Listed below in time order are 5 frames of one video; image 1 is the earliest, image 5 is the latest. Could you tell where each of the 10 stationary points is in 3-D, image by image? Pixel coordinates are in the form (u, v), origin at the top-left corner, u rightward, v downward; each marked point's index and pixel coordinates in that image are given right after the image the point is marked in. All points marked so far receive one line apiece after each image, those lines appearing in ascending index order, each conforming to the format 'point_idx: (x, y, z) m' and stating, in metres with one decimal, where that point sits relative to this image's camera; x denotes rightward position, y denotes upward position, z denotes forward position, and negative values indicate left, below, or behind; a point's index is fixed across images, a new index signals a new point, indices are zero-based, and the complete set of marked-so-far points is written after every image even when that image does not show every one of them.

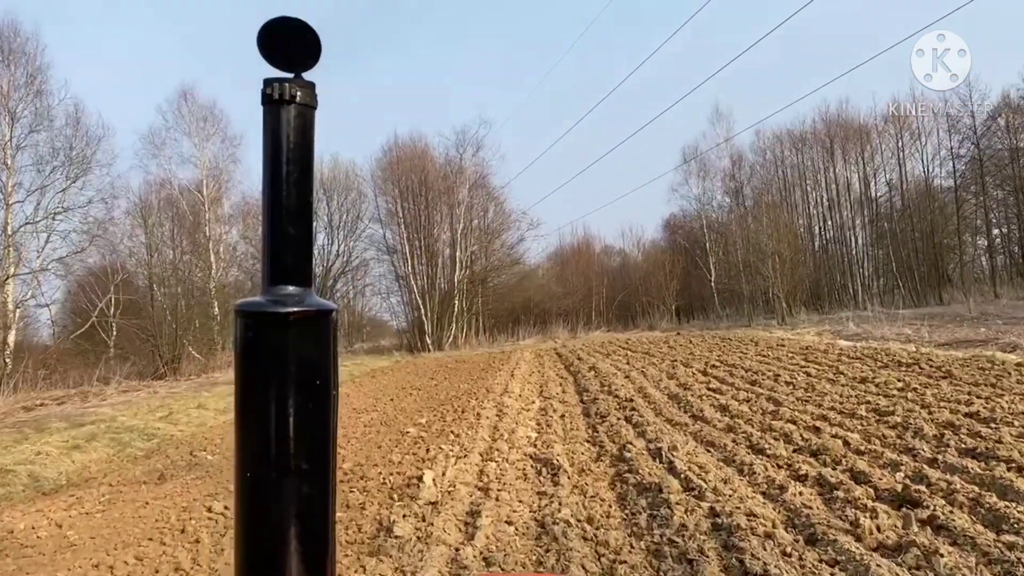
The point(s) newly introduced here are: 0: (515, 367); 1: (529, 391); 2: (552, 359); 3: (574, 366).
0: (0.0, -1.6, +16.9) m
1: (+0.2, -1.5, +11.8) m
2: (+0.9, -1.6, +19.1) m
3: (+1.1, -1.5, +15.5) m
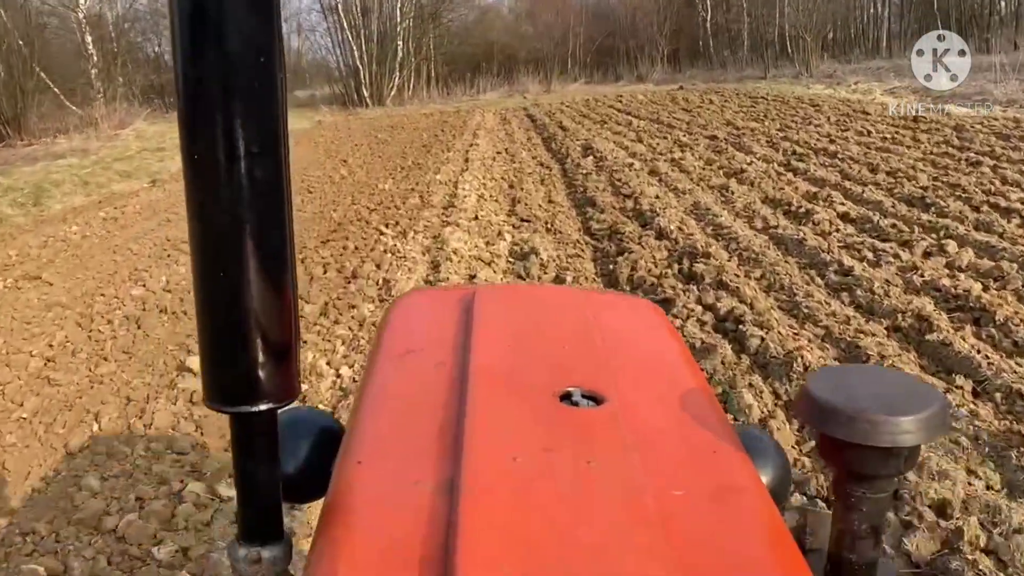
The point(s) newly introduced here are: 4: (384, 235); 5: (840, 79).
0: (-0.6, +2.0, +11.7) m
1: (-0.2, +0.7, +6.8) m
2: (+0.2, +2.6, +13.9) m
3: (+0.6, +1.8, +10.5) m
4: (-0.9, +0.4, +5.7) m
5: (+7.1, +4.5, +18.4) m
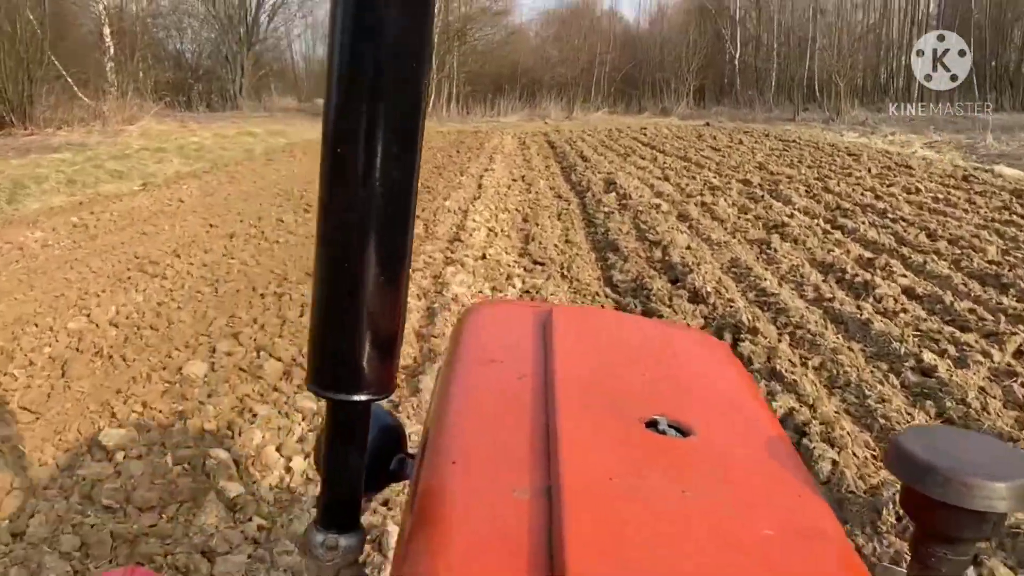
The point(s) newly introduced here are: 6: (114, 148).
0: (-0.3, +1.6, +11.1) m
1: (-0.1, +0.3, +6.1) m
2: (+0.5, +2.1, +13.2) m
3: (+0.8, +1.3, +9.8) m
4: (-0.8, +0.1, +5.0) m
5: (+7.5, +3.3, +17.7) m
6: (-5.7, +2.0, +12.2) m
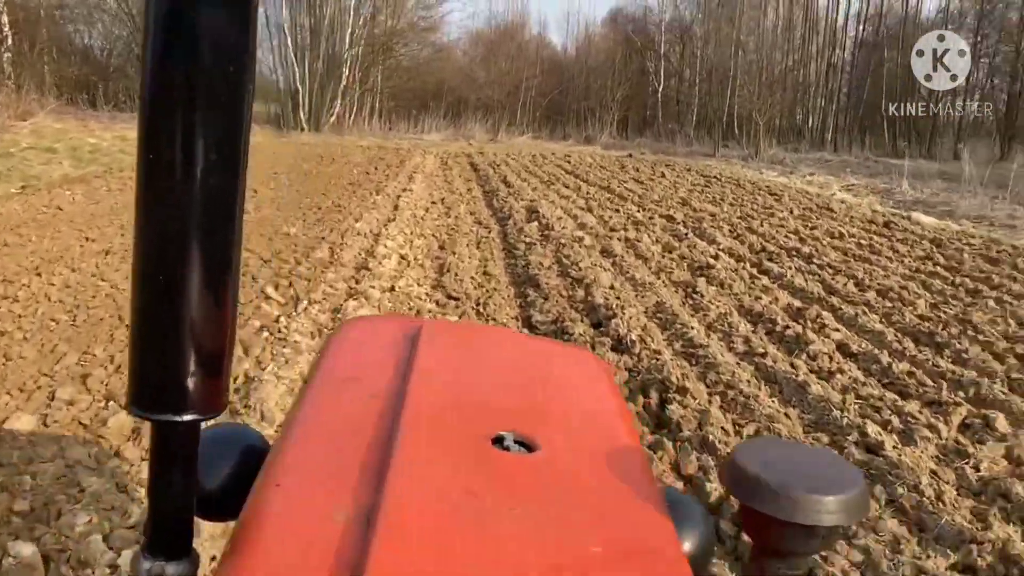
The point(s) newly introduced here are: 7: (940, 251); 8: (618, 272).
0: (-1.3, +1.3, +10.6) m
1: (-0.7, +0.1, +5.7) m
2: (-0.7, +1.7, +12.8) m
3: (-0.1, +0.9, +9.4) m
4: (-1.3, -0.1, +4.5) m
5: (+5.9, +2.6, +18.0) m
6: (-6.7, +1.9, +11.2) m
7: (+3.7, +0.3, +7.4) m
8: (+0.7, +0.1, +6.0) m
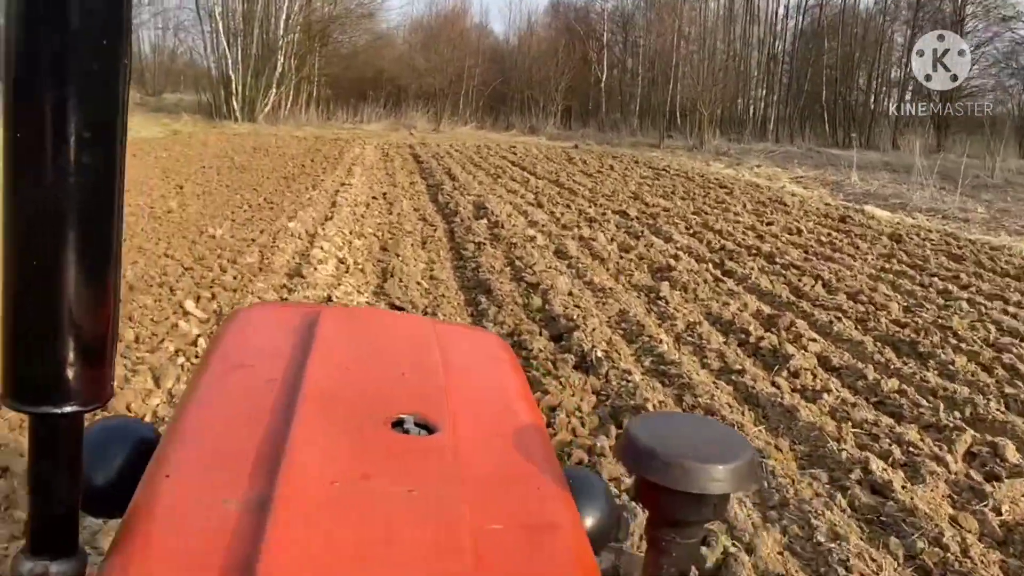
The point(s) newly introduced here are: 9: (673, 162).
0: (-2.0, +1.3, +10.0) m
1: (-1.0, +0.1, +5.2) m
2: (-1.5, +1.7, +12.3) m
3: (-0.7, +0.9, +9.0) m
4: (-1.5, -0.1, +4.0) m
5: (+4.8, +2.7, +17.9) m
6: (-7.4, +1.8, +10.3) m
7: (+3.2, +0.3, +7.2) m
8: (+0.4, +0.1, +5.6) m
9: (+3.0, +2.4, +15.9) m
